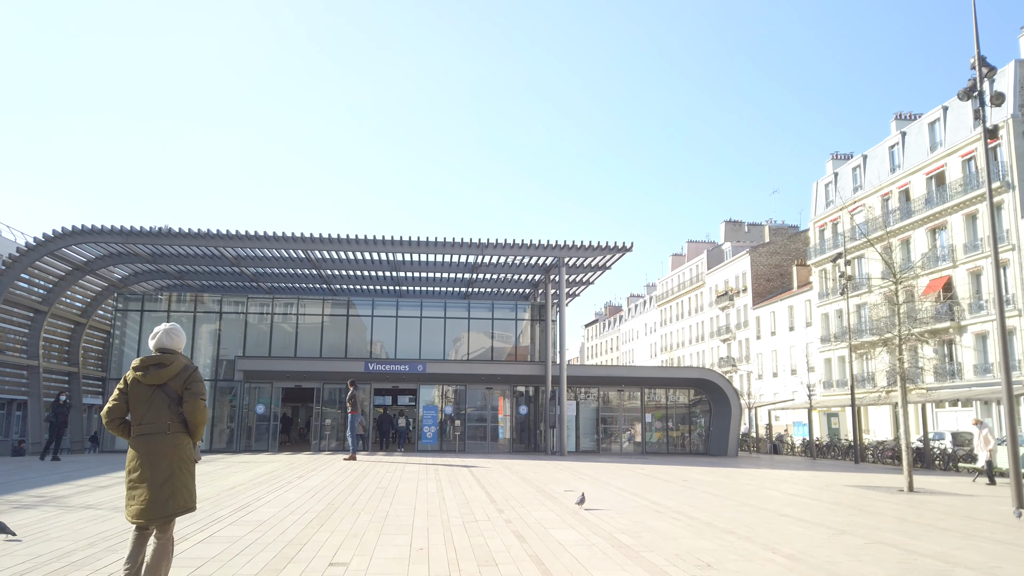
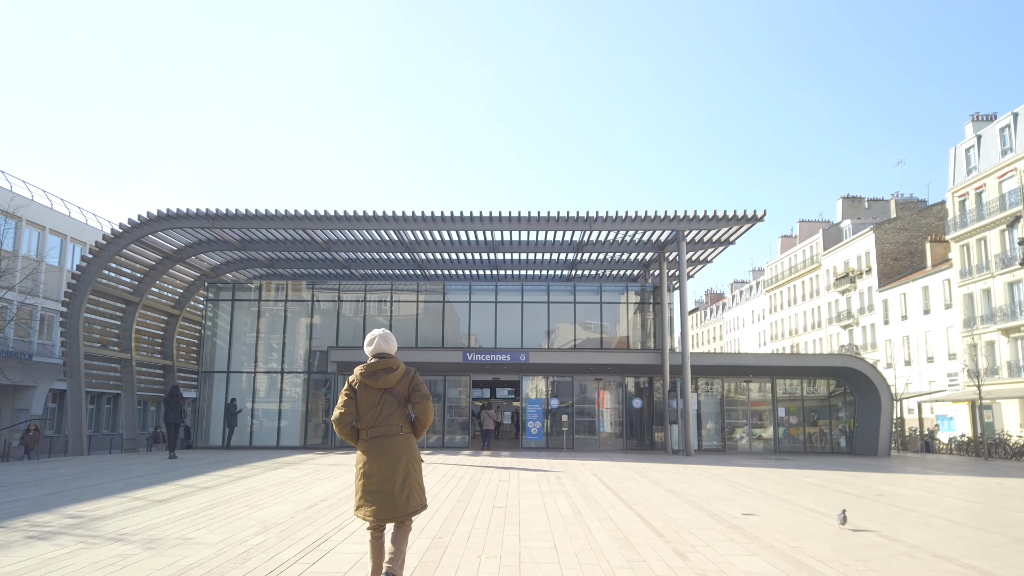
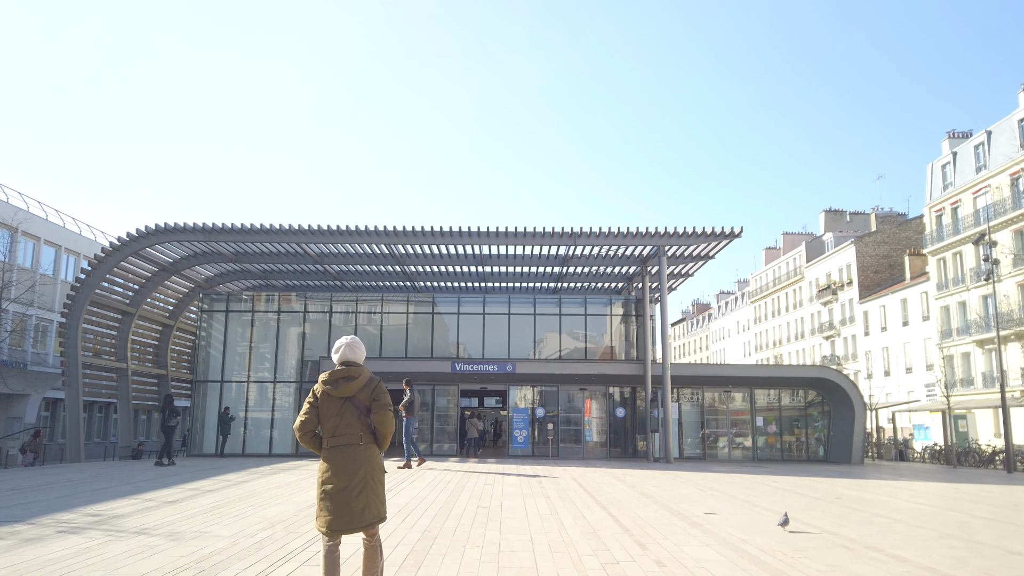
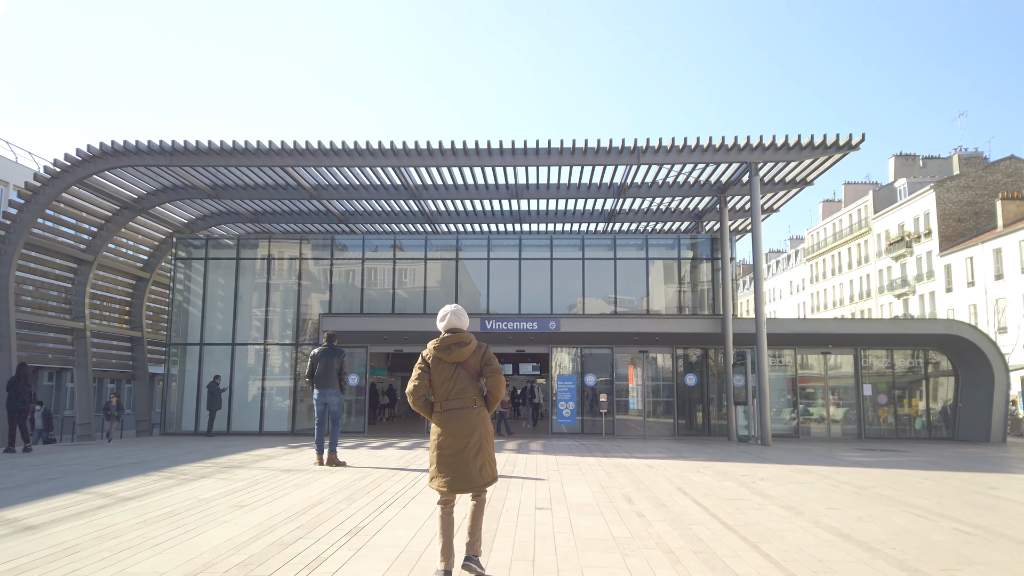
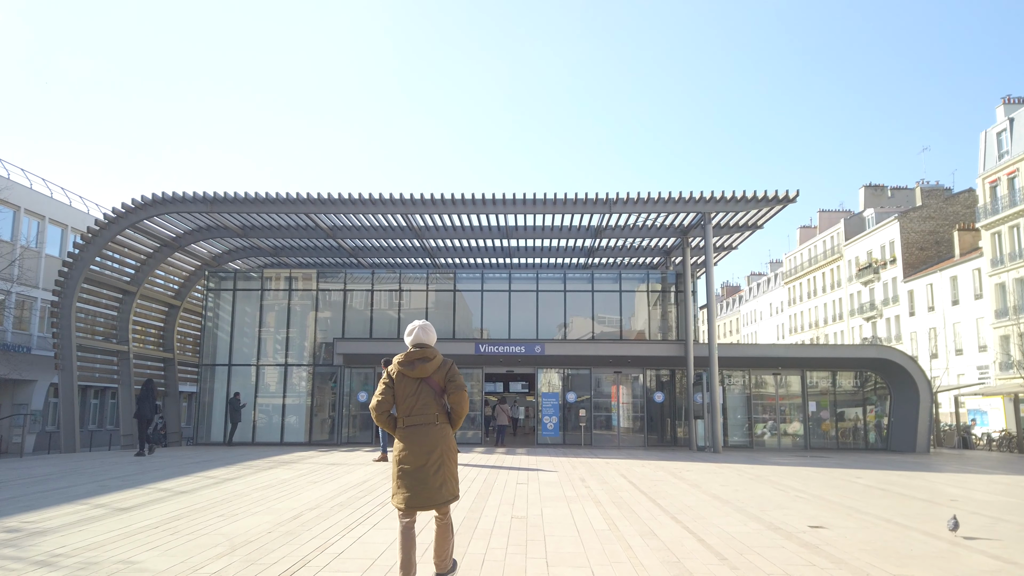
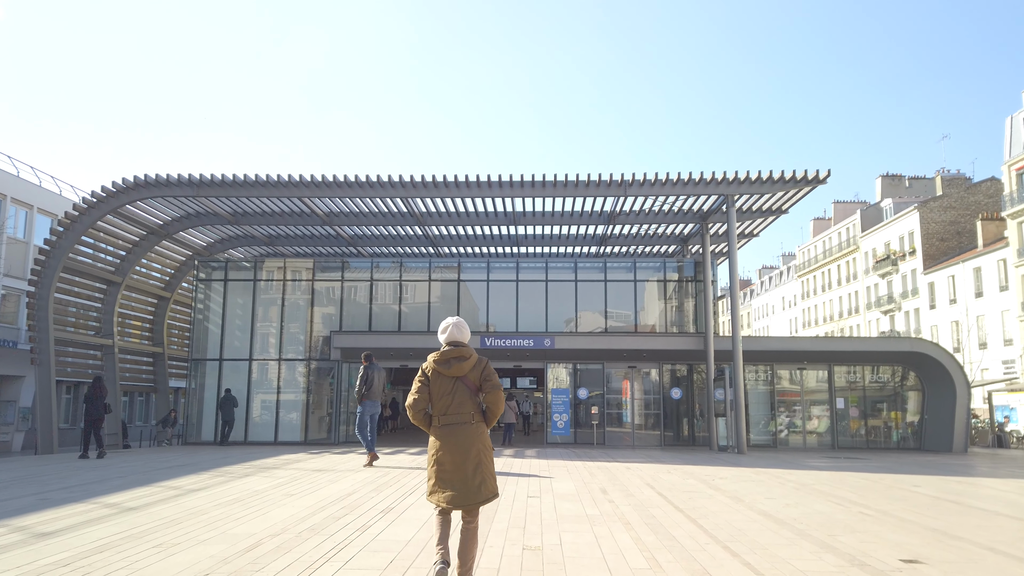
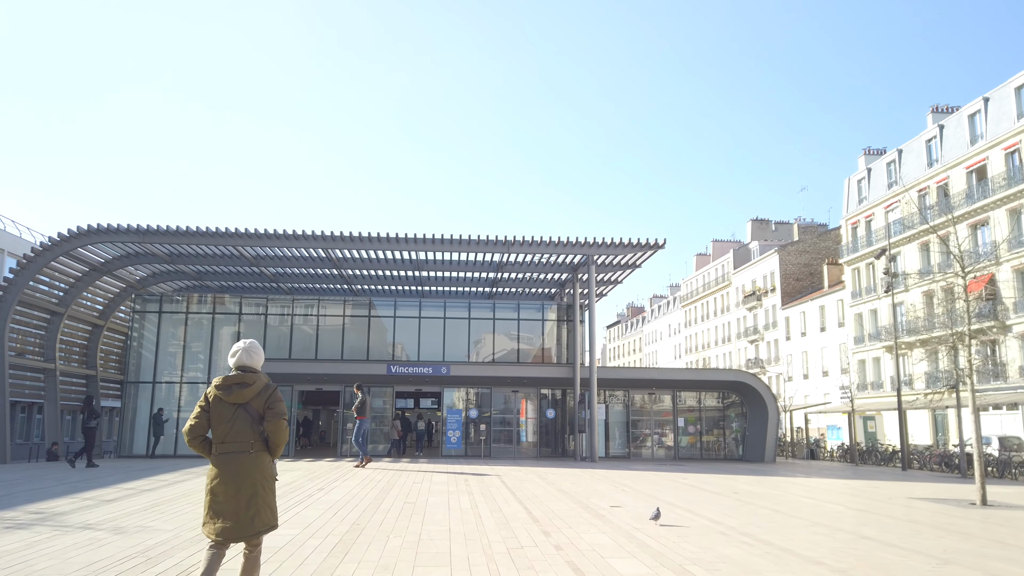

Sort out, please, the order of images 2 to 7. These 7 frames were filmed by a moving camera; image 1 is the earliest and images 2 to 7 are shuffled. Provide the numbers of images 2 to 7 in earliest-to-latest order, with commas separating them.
7, 3, 2, 5, 6, 4
